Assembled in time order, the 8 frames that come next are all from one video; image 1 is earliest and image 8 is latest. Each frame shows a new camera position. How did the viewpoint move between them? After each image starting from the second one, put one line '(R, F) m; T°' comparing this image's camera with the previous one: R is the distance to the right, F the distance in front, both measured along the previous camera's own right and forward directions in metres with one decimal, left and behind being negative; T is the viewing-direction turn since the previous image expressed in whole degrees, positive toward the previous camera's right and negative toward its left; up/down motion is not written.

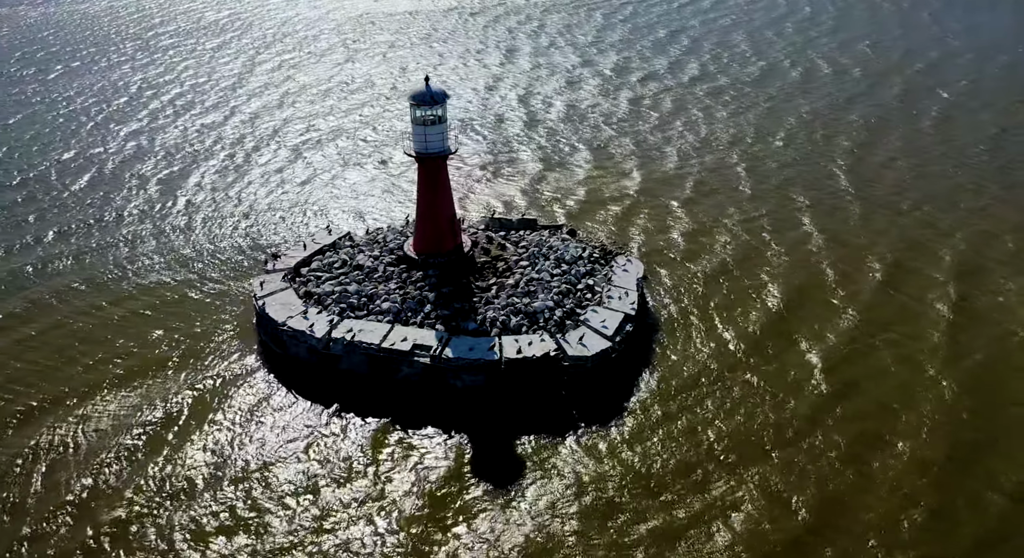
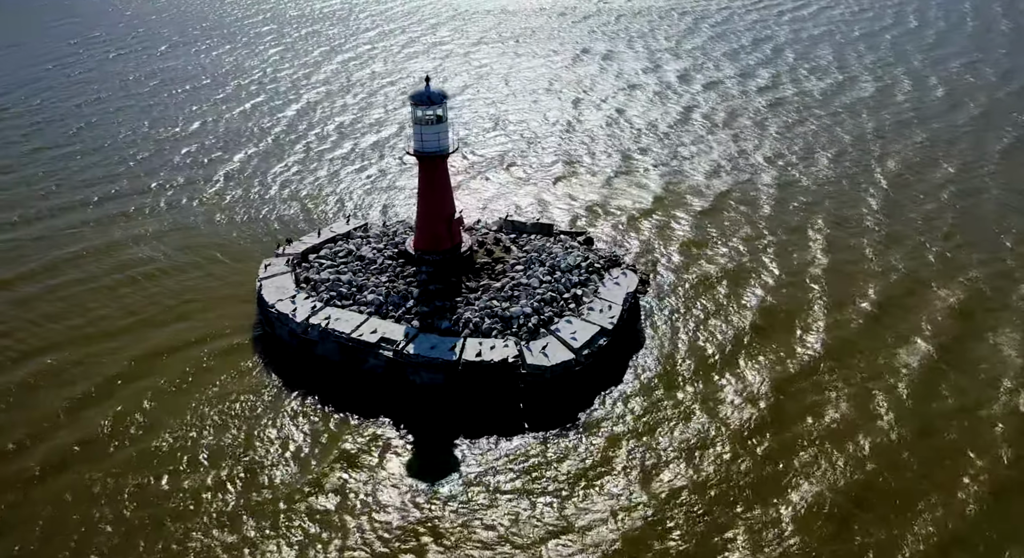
(+2.3, +0.2) m; -7°
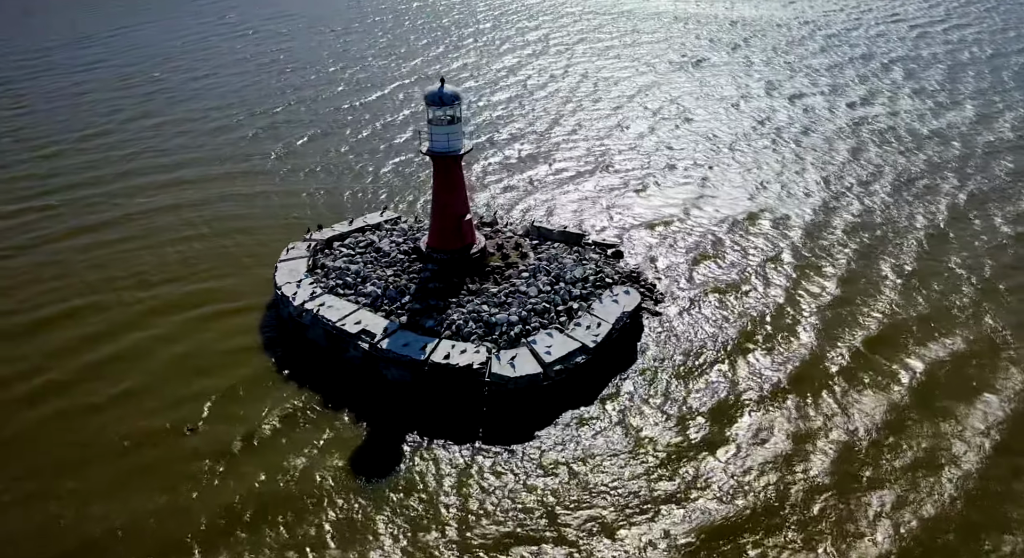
(+2.3, +0.3) m; -8°
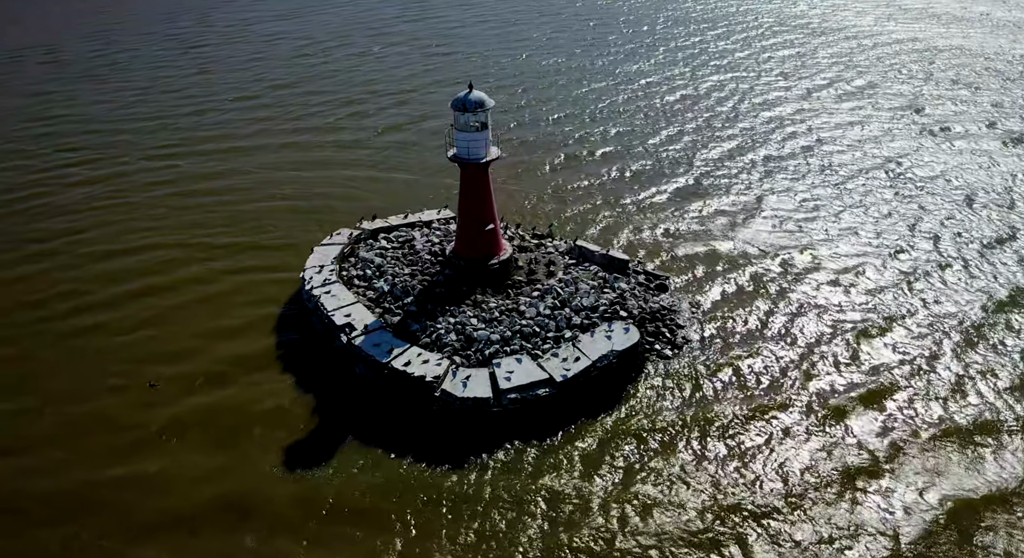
(+3.3, +0.7) m; -12°
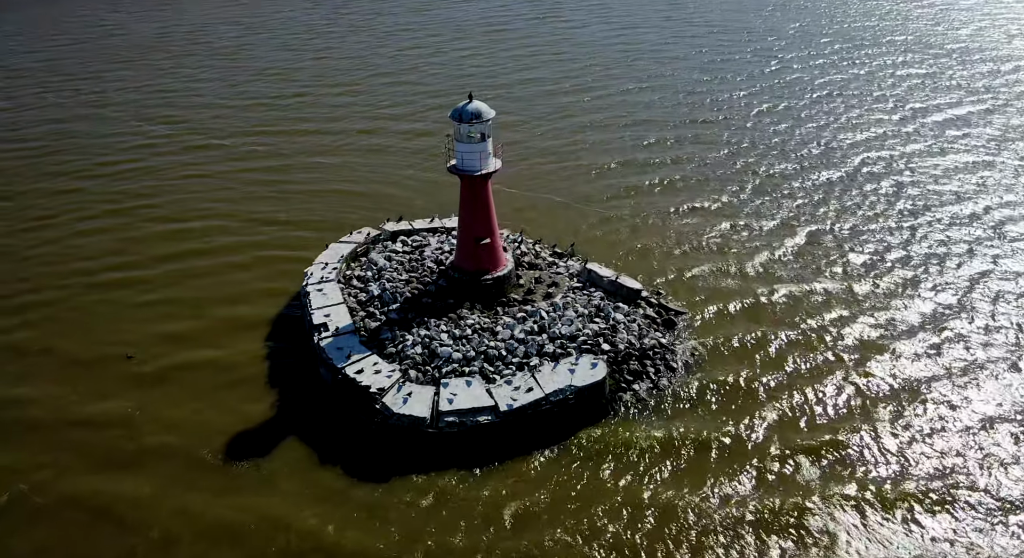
(+2.8, +0.6) m; -9°
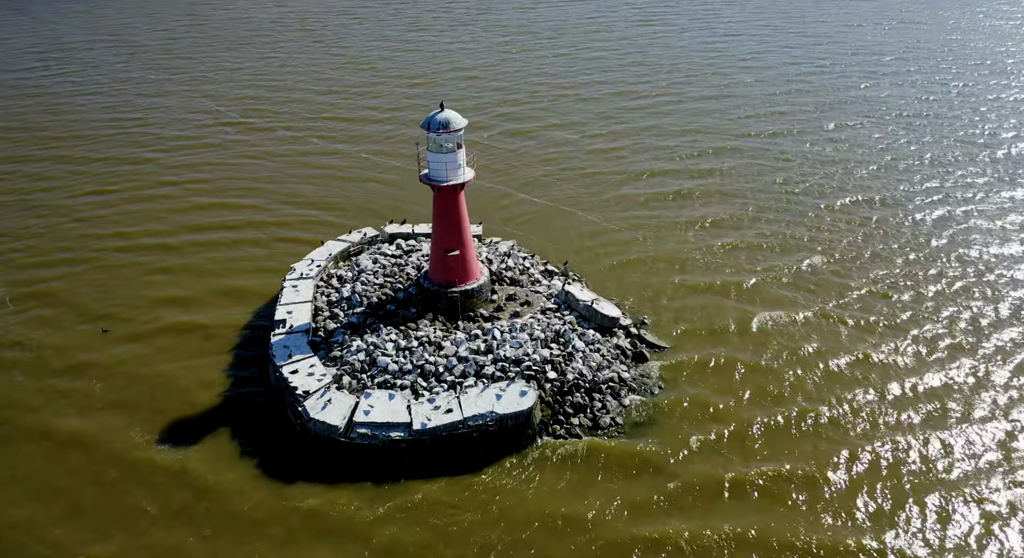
(+3.0, +0.5) m; -8°
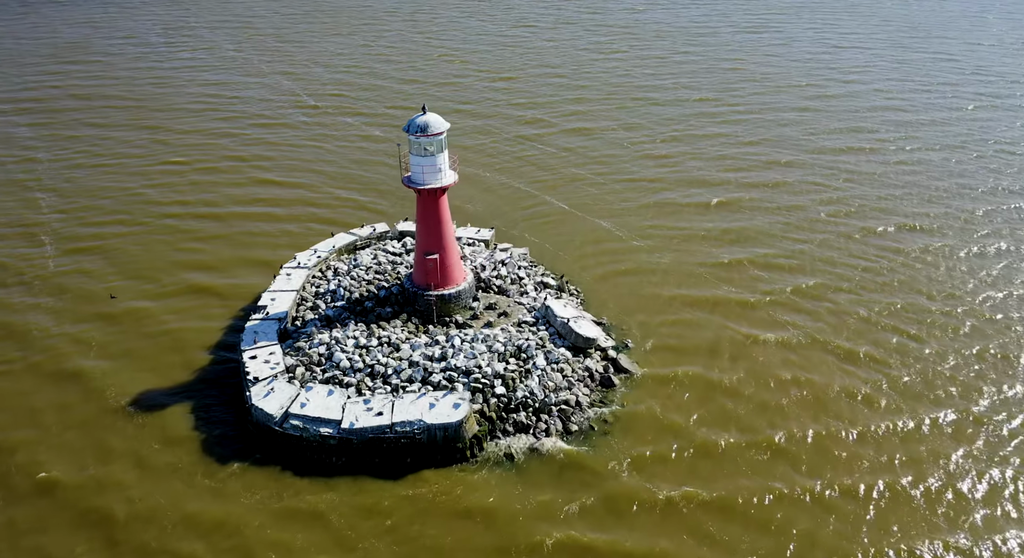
(+2.8, +0.4) m; -8°
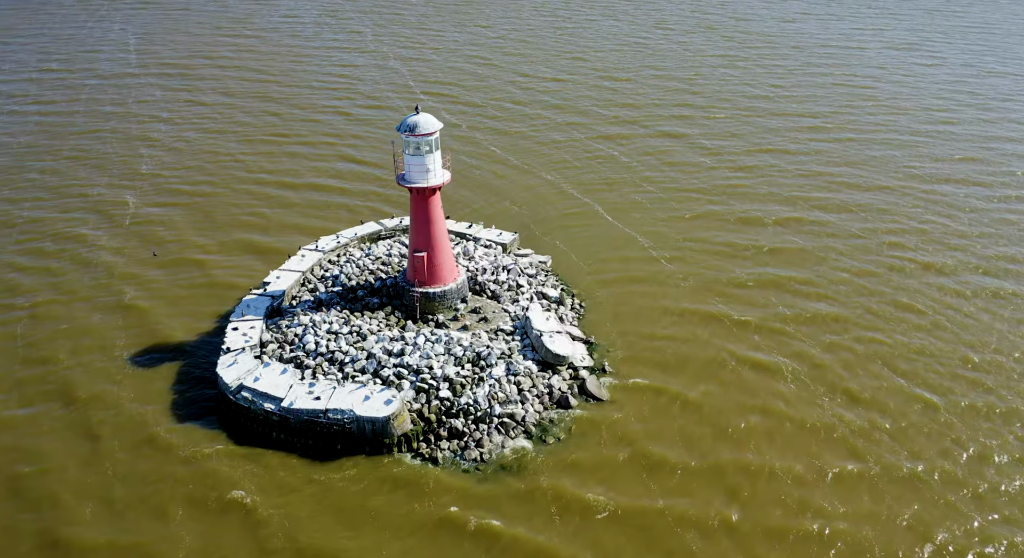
(+3.0, 0.0) m; -10°
